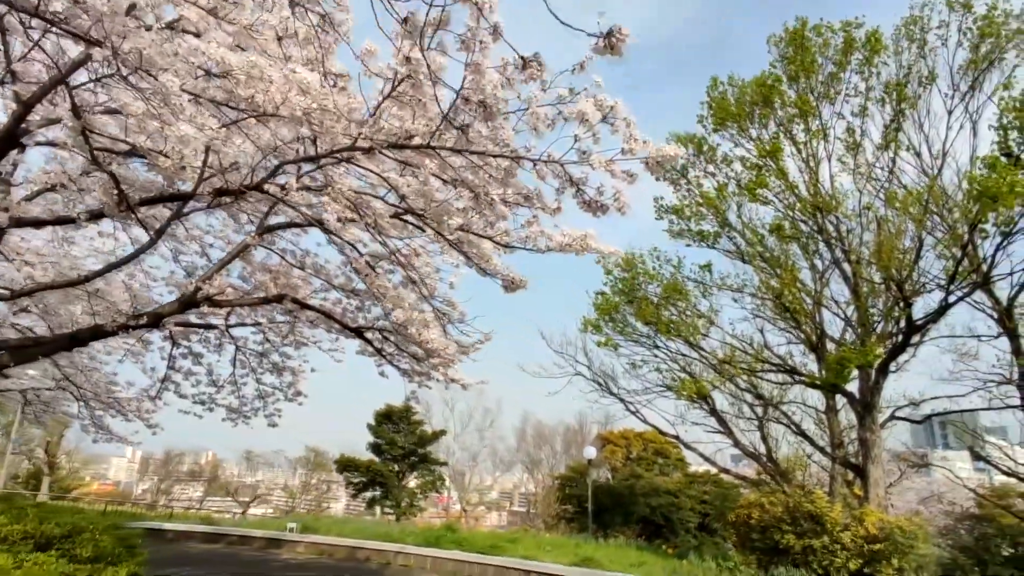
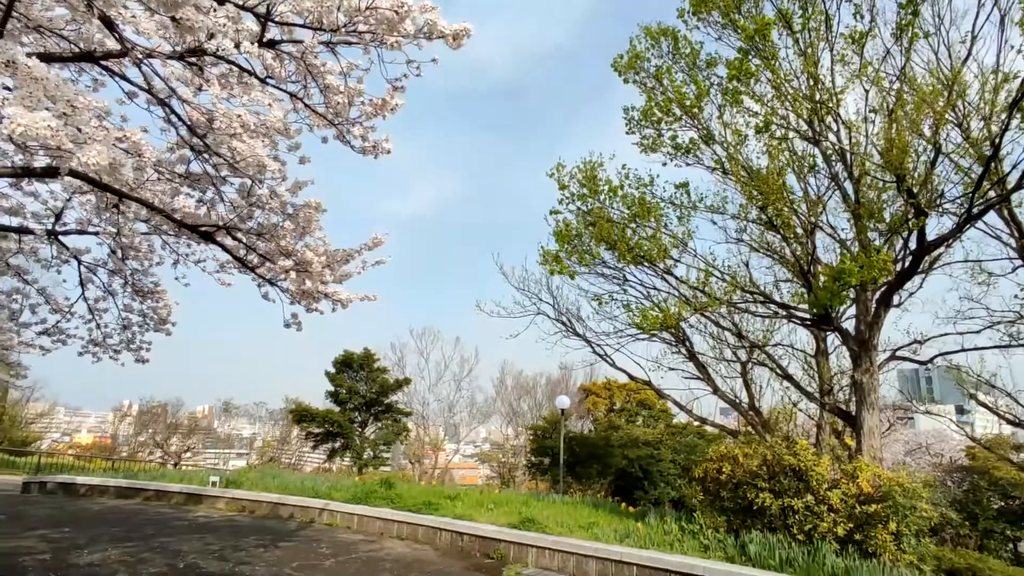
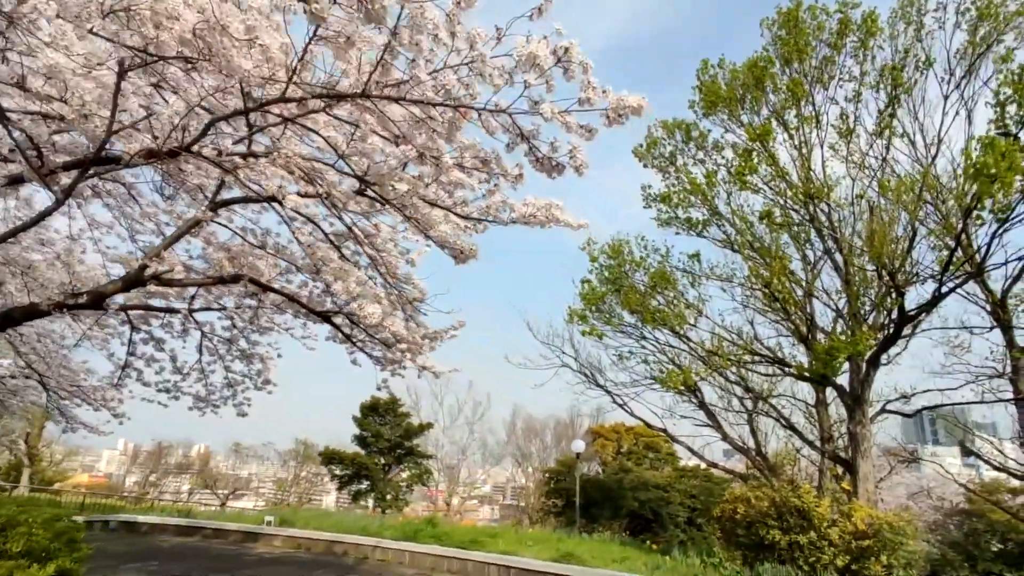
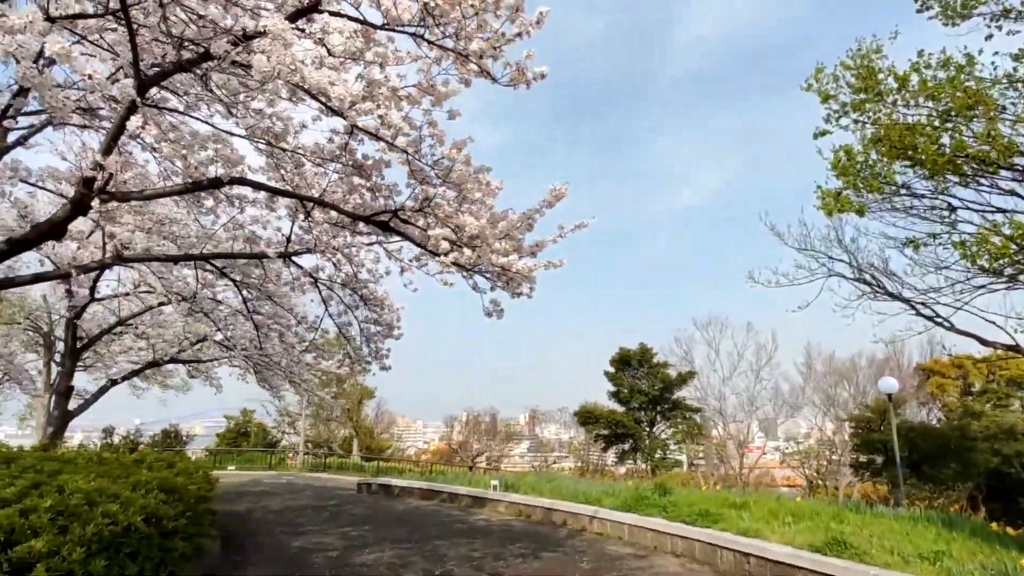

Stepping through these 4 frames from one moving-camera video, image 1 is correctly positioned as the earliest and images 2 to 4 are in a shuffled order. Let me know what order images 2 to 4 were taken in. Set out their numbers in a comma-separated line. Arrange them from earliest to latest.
3, 2, 4
